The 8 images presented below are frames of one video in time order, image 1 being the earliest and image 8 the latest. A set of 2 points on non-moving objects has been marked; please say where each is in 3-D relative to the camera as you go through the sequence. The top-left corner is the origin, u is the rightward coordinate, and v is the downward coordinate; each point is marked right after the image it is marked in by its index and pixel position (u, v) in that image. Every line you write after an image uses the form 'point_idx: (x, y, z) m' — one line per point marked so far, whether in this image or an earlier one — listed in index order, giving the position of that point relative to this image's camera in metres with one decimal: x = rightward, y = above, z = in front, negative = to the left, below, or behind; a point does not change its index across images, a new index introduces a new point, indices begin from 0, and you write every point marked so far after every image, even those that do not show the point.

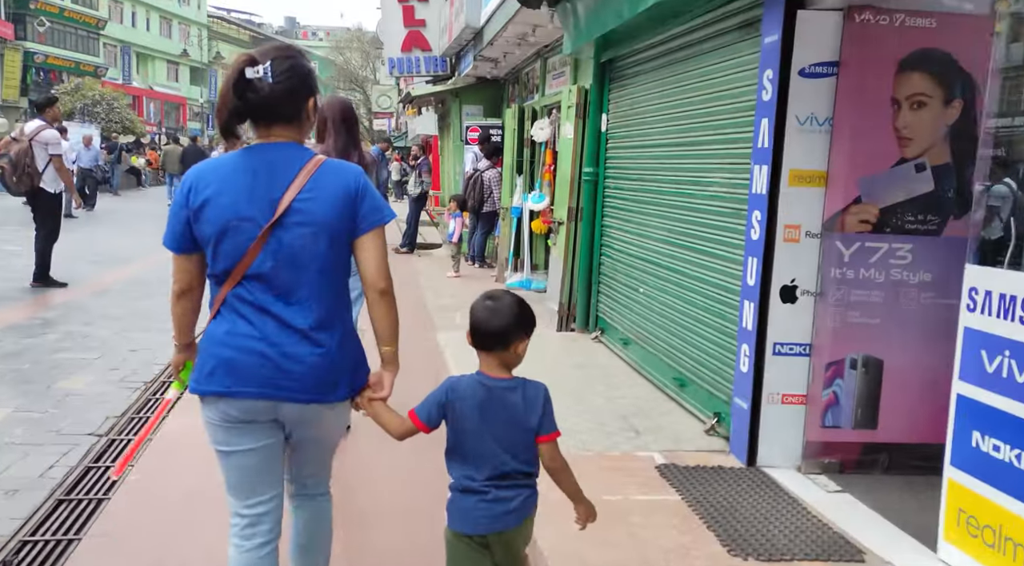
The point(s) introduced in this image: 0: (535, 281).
0: (+0.3, 0.0, +10.0) m
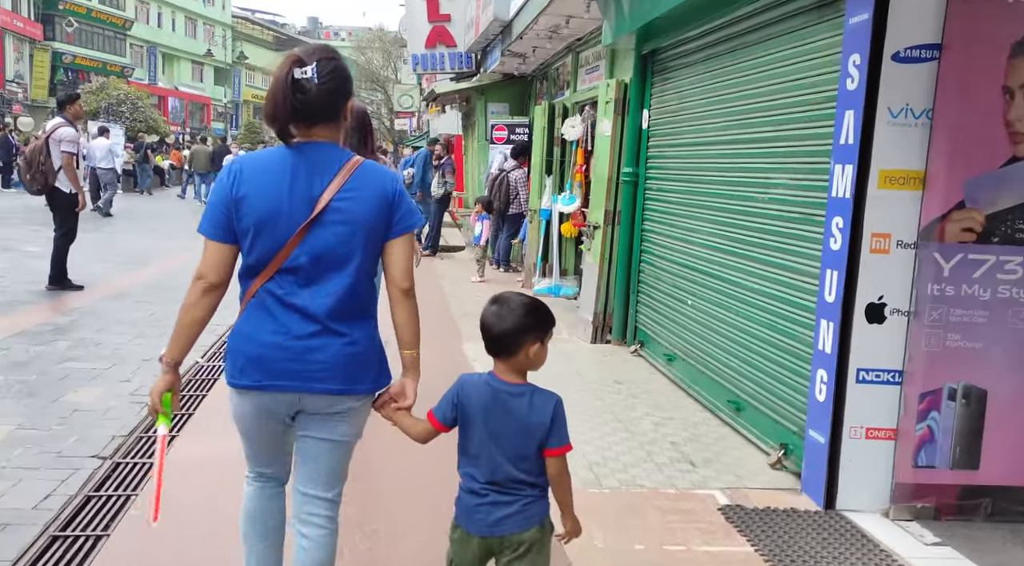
0: (+0.6, 0.0, +9.5) m
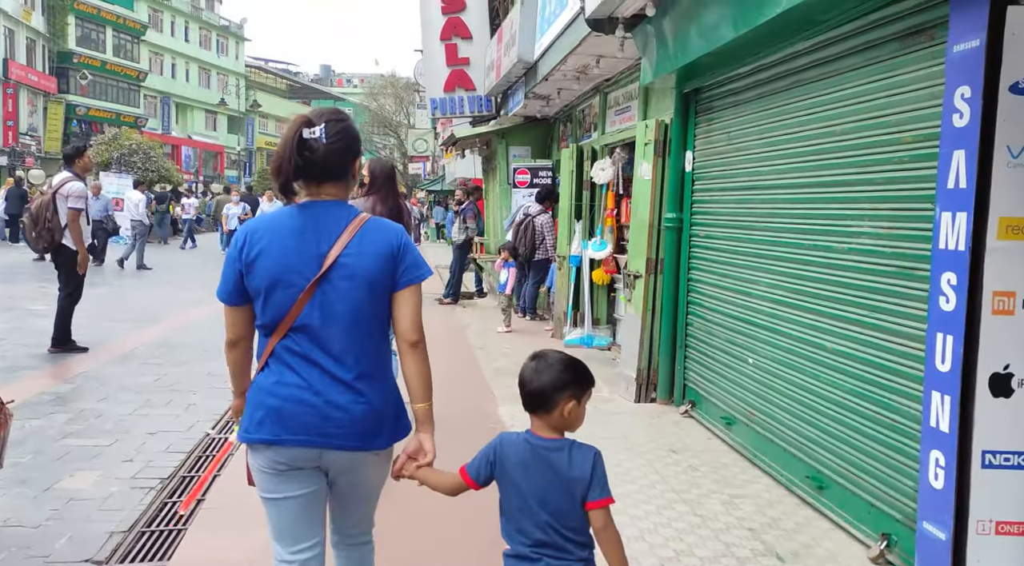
0: (+0.9, -0.6, +9.0) m
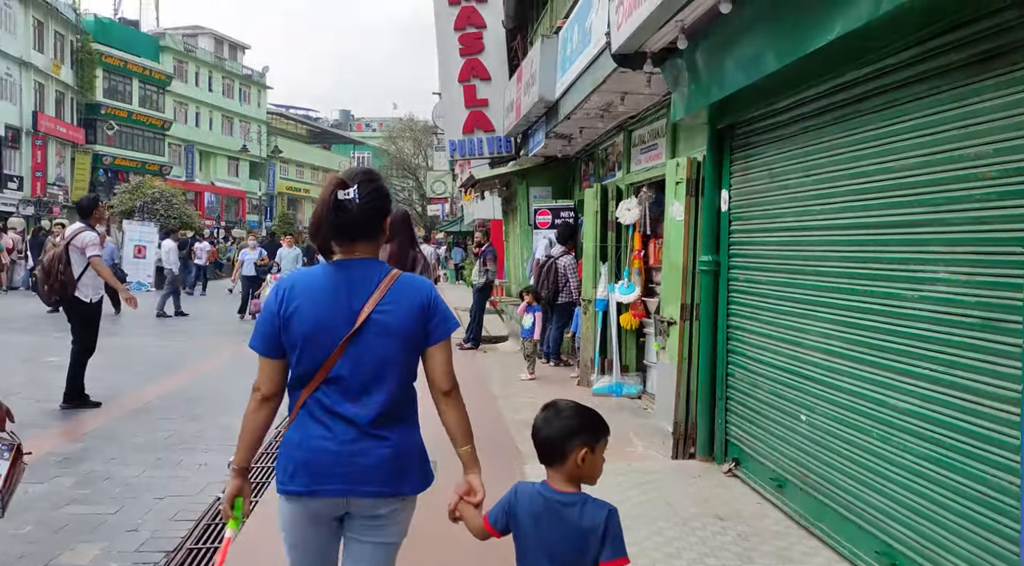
0: (+1.1, -1.0, +8.6) m
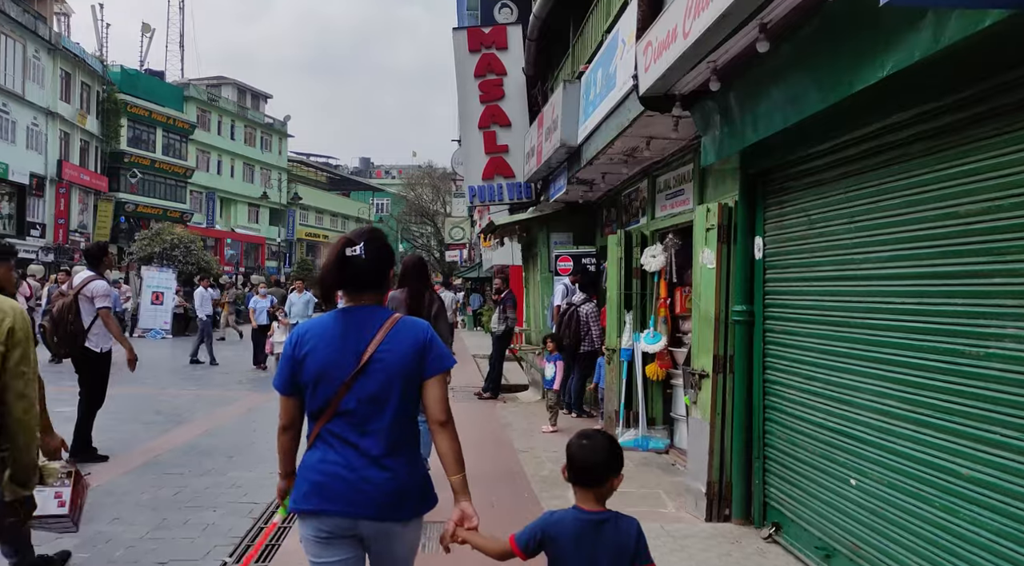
0: (+1.3, -1.5, +8.2) m
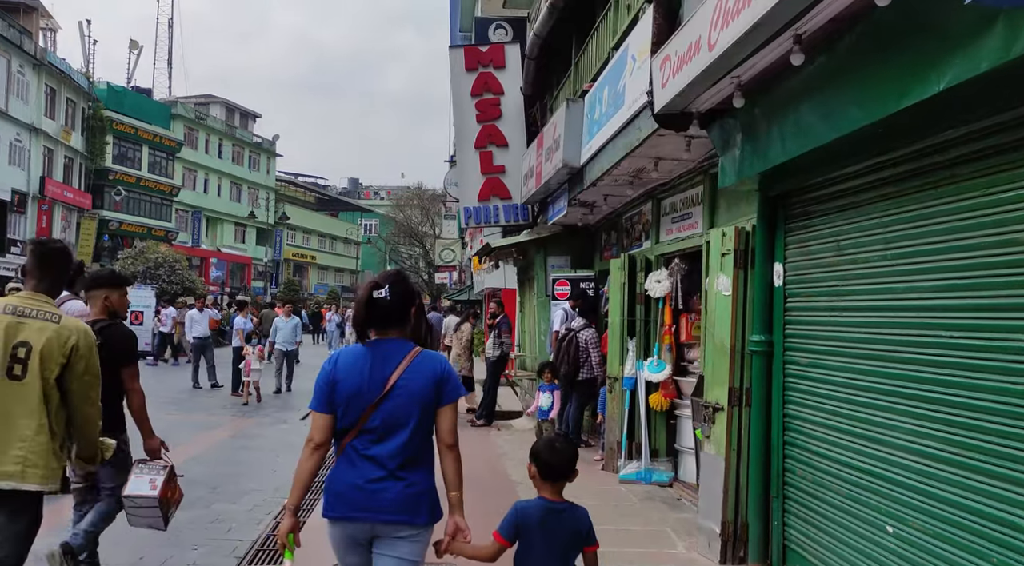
0: (+1.3, -1.7, +7.9) m
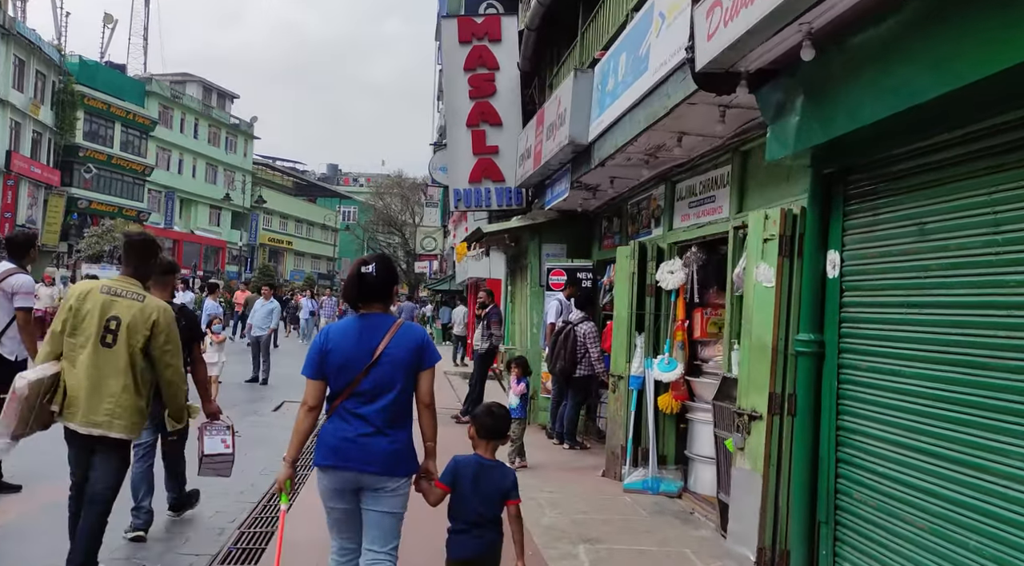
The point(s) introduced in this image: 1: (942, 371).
0: (+1.3, -1.6, +7.2) m
1: (+1.8, -0.4, +3.7) m
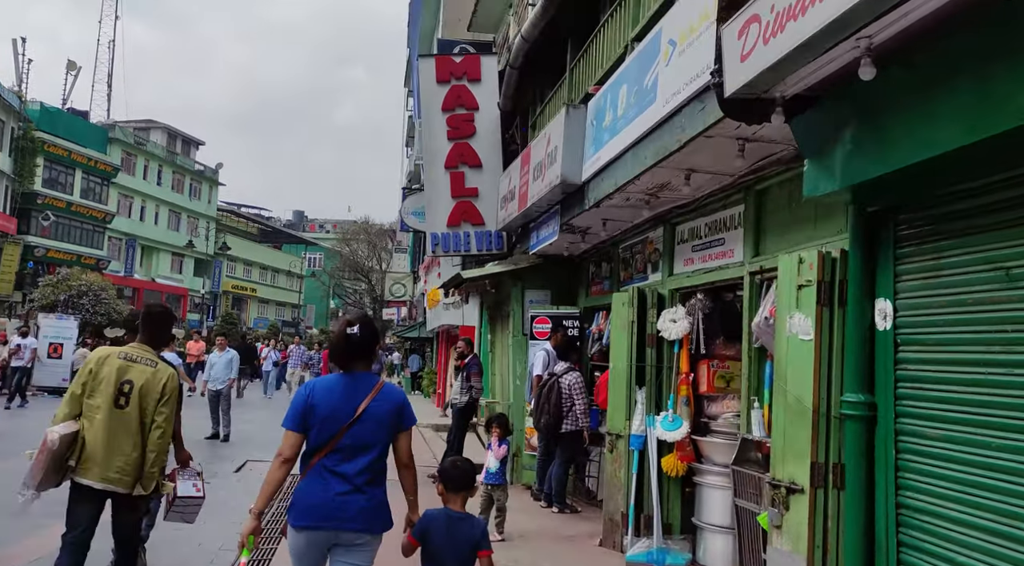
0: (+1.2, -2.0, +6.5) m
1: (+1.8, -0.6, +3.1) m
